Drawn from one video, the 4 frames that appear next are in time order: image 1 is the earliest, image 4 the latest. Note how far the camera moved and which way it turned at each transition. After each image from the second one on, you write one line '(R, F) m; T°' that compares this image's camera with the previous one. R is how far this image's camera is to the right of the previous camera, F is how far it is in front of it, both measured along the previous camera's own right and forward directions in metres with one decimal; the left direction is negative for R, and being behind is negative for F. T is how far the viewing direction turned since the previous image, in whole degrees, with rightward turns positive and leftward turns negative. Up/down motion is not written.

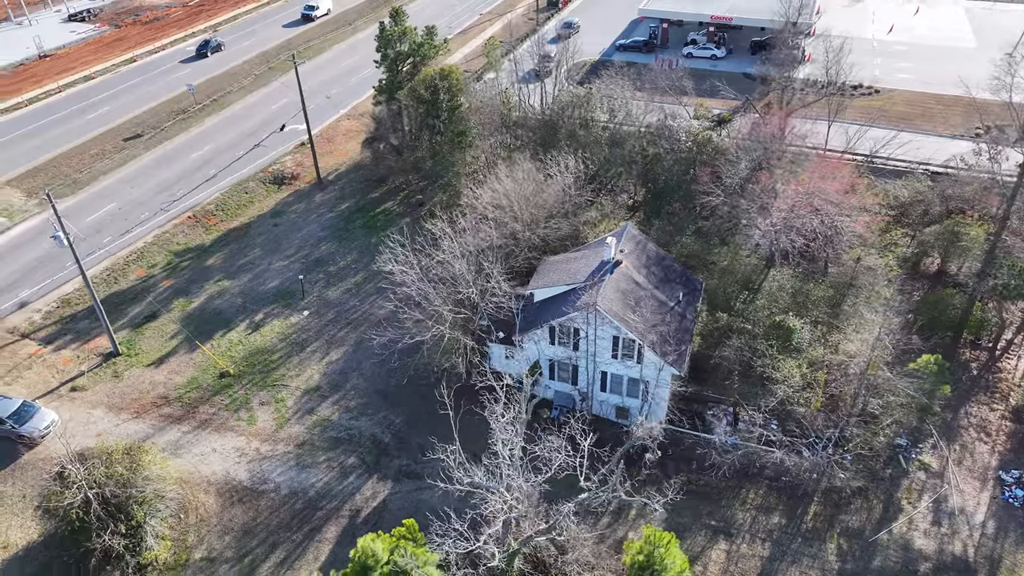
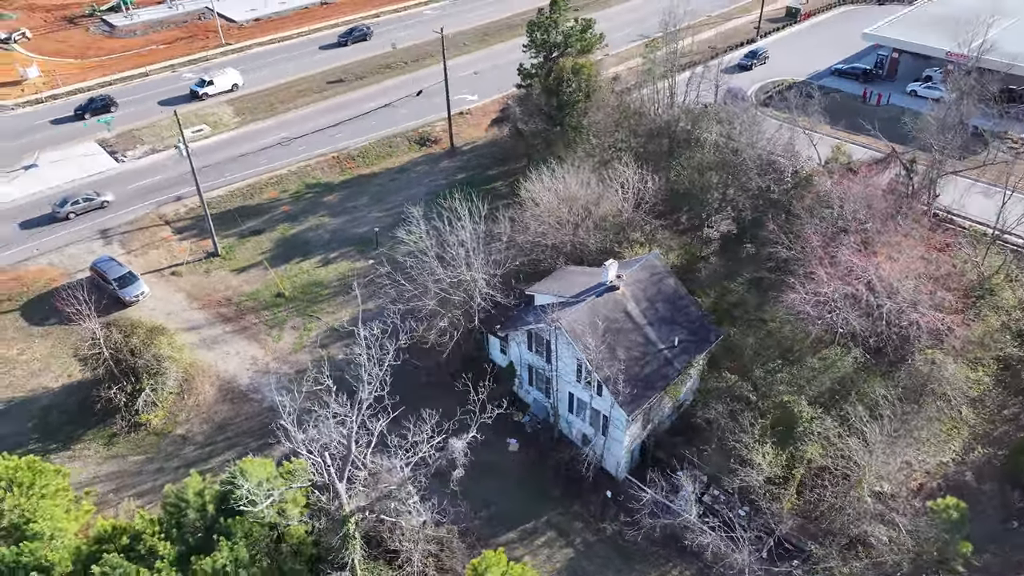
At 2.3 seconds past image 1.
(+9.6, +1.8) m; -20°
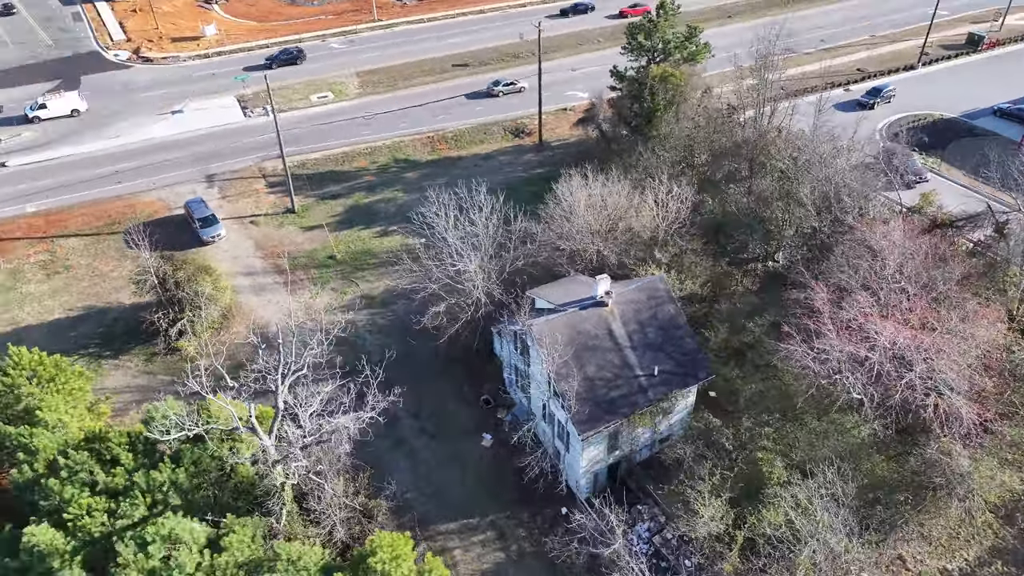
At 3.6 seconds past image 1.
(+6.3, +0.8) m; -13°
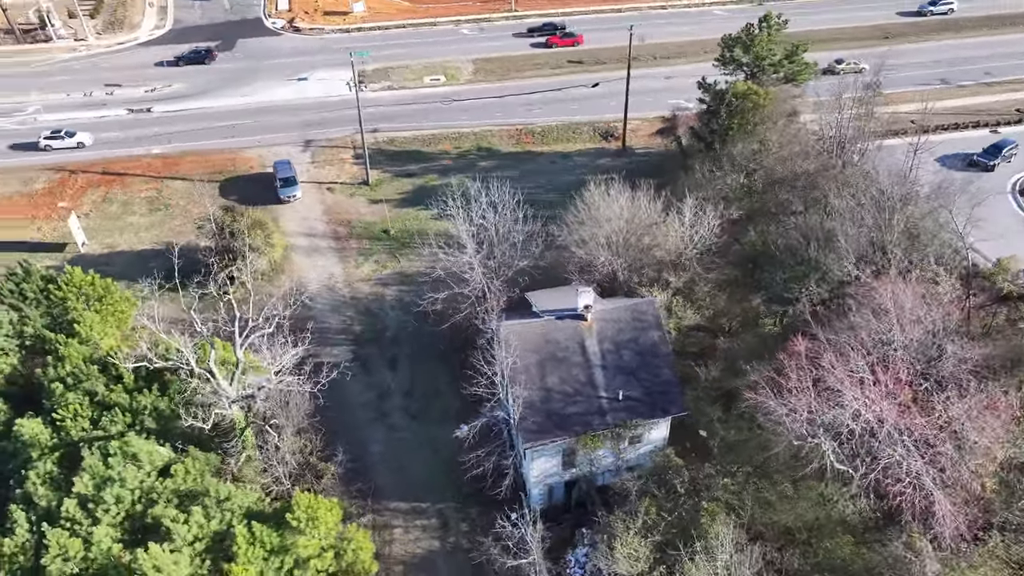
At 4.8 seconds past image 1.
(+6.0, +0.7) m; -12°
